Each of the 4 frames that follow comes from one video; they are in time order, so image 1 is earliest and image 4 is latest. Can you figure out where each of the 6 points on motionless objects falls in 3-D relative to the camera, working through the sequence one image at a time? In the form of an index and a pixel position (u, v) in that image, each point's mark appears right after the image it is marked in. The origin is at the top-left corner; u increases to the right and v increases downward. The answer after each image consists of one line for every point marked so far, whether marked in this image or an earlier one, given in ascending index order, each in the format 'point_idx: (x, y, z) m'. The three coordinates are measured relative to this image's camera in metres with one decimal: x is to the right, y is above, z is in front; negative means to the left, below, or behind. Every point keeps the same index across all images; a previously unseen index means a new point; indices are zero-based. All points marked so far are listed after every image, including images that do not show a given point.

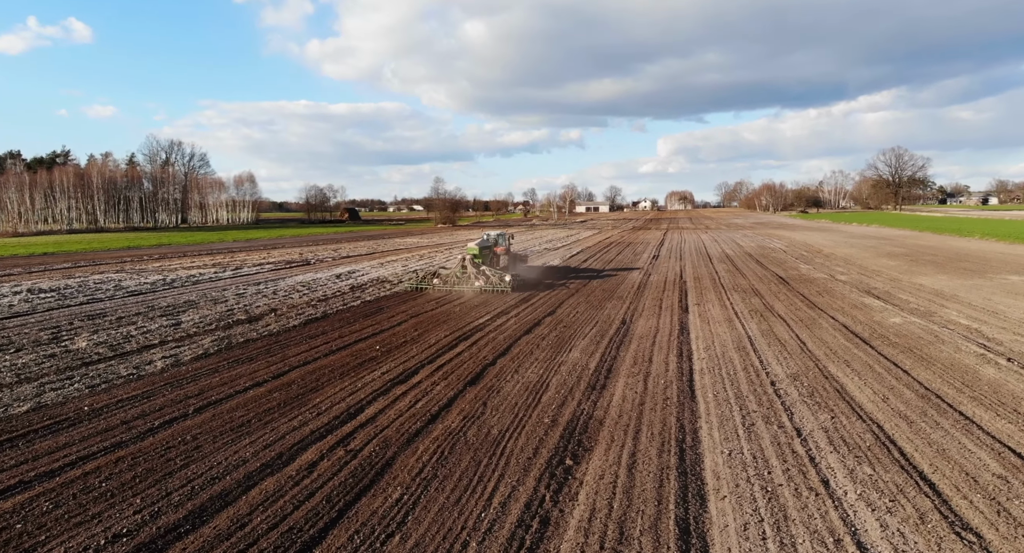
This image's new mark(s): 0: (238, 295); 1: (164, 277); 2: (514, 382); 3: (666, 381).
0: (-7.0, -0.5, +16.3) m
1: (-10.7, 0.0, +19.5) m
2: (0.0, -1.4, +8.6) m
3: (+2.1, -1.4, +8.6) m
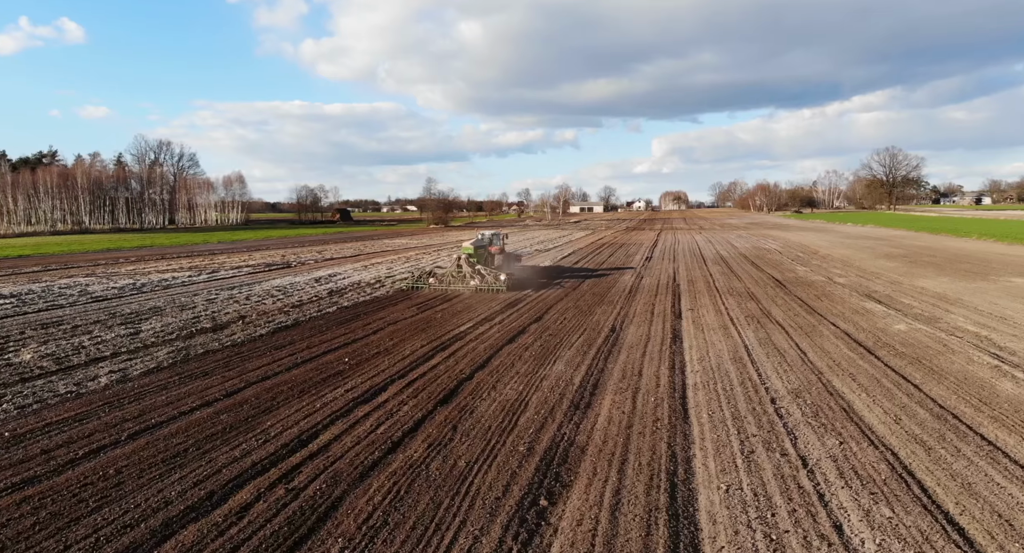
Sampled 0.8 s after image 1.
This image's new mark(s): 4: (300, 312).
0: (-7.4, -0.6, +15.5) m
1: (-11.1, -0.2, +18.6) m
2: (-0.3, -1.5, +7.8) m
3: (+1.8, -1.5, +7.9) m
4: (-4.7, -0.8, +14.1) m
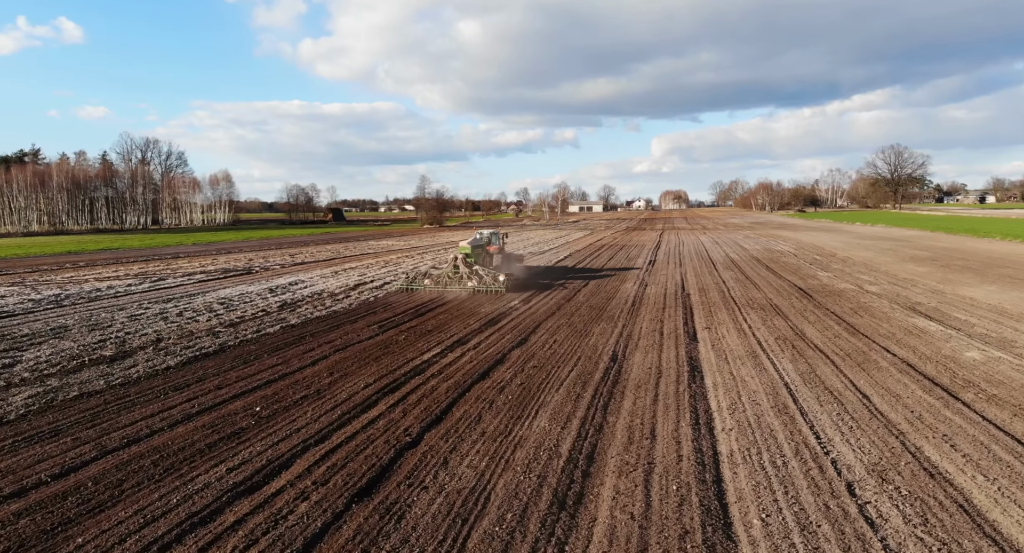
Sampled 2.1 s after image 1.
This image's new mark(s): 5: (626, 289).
0: (-7.8, -0.8, +13.0) m
1: (-11.5, -0.4, +16.2) m
2: (-0.6, -1.8, +5.3) m
3: (+1.4, -1.8, +5.4) m
4: (-5.1, -1.0, +11.6) m
5: (+3.3, -0.4, +18.2) m
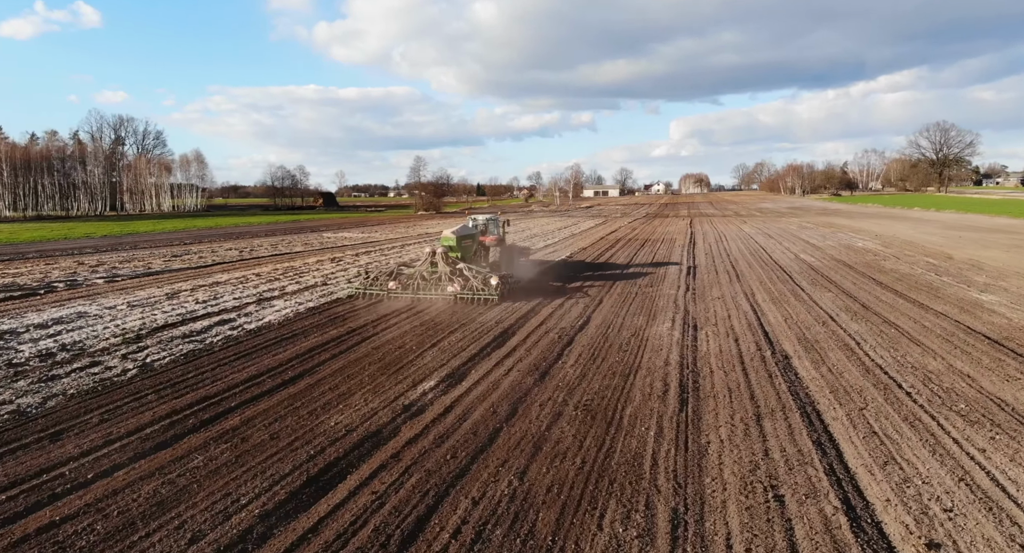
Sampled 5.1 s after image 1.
0: (-8.9, -1.5, +5.0) m
1: (-12.5, -1.0, +8.3) m
2: (-2.0, -2.6, -2.8) m
3: (+0.1, -2.6, -2.8) m
4: (-6.2, -1.7, +3.6) m
5: (+2.3, -0.9, +9.9) m
